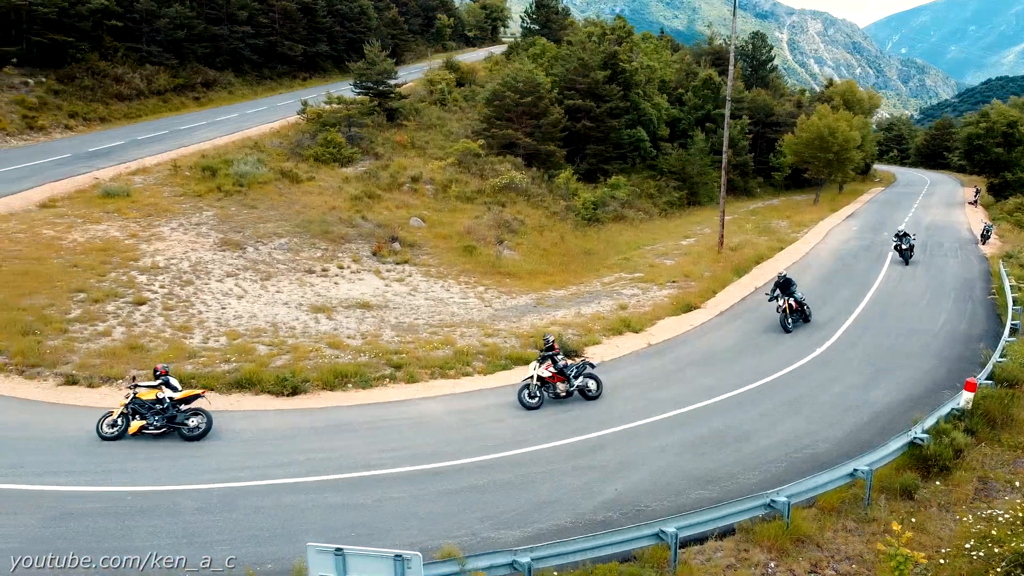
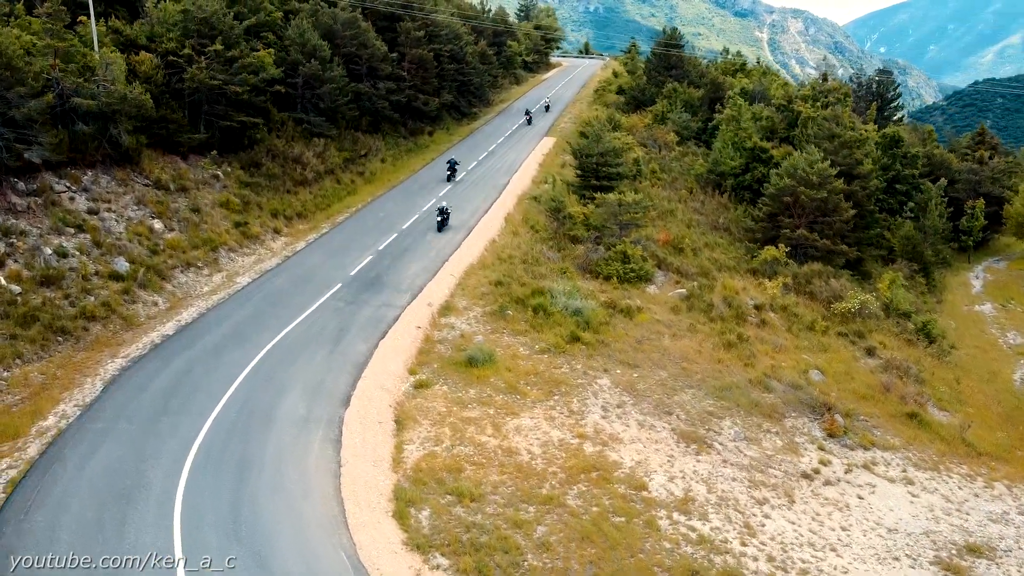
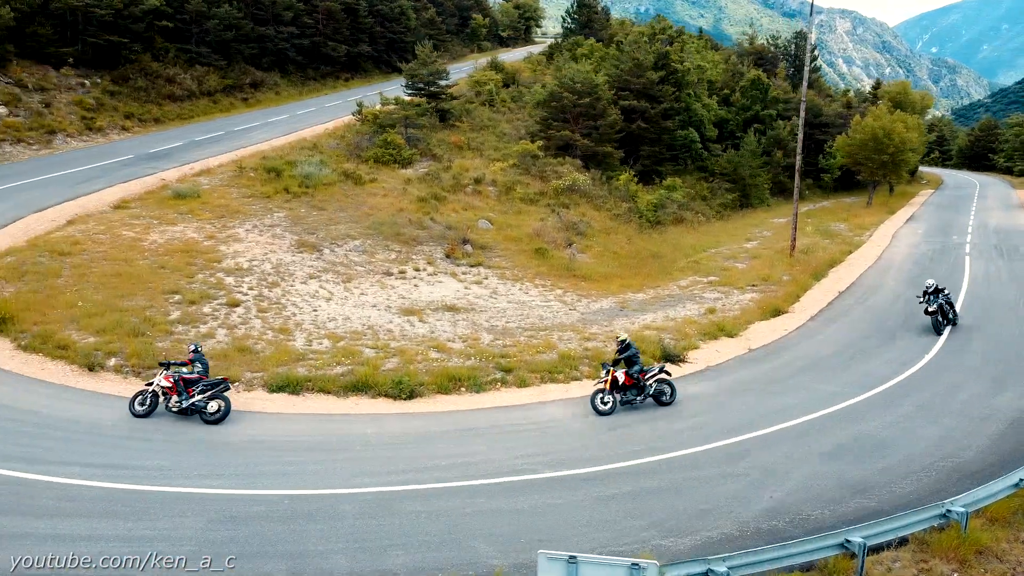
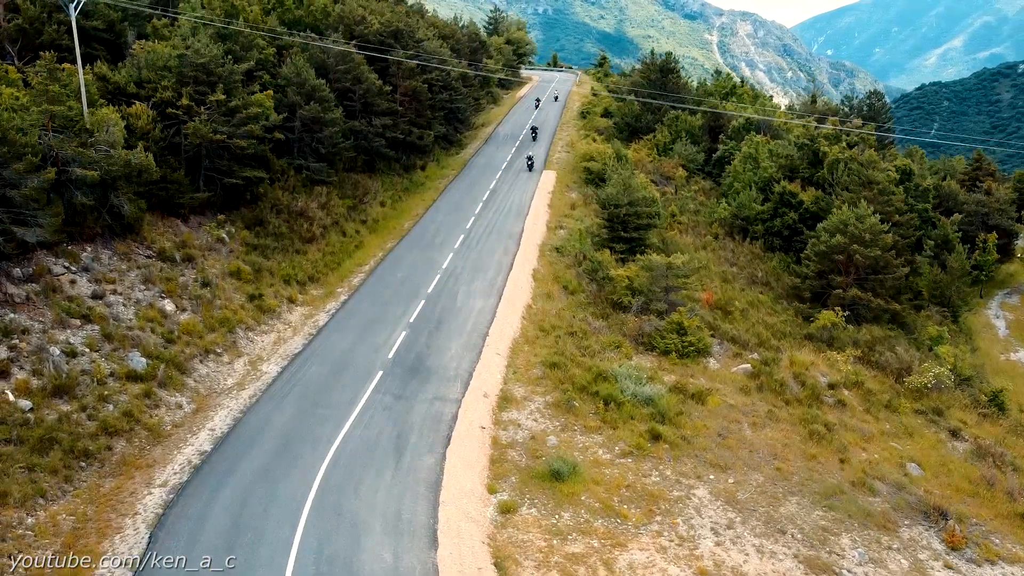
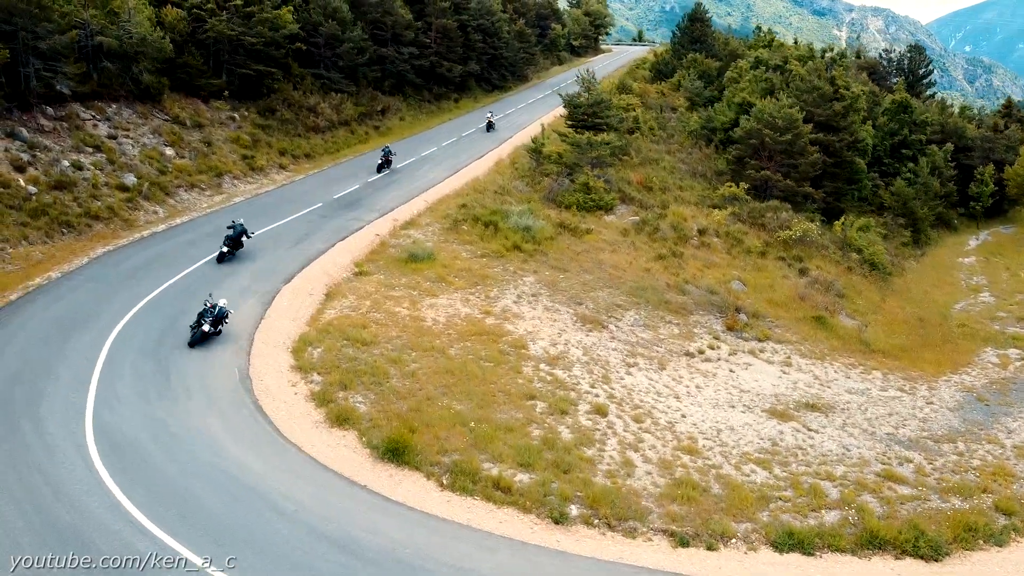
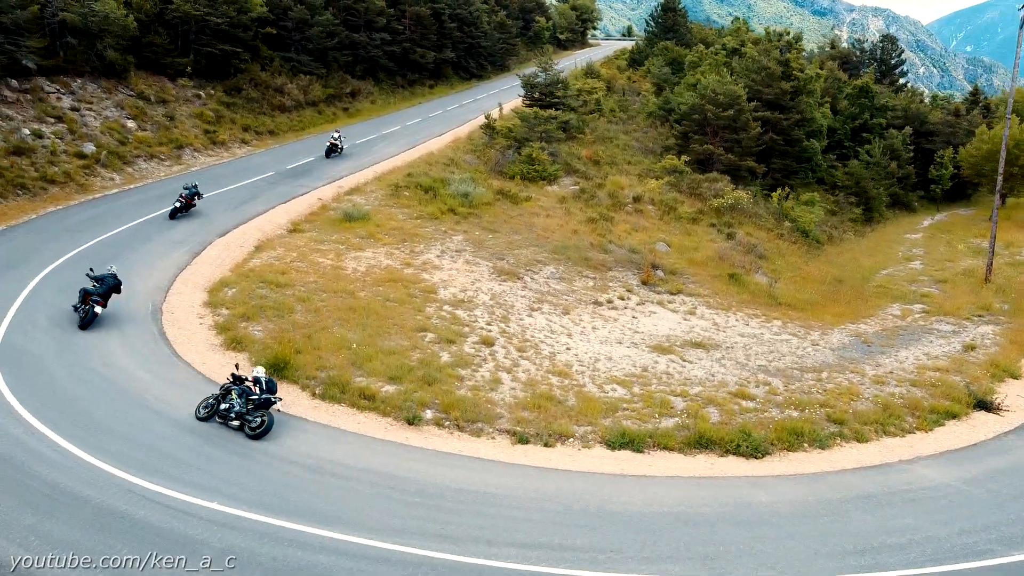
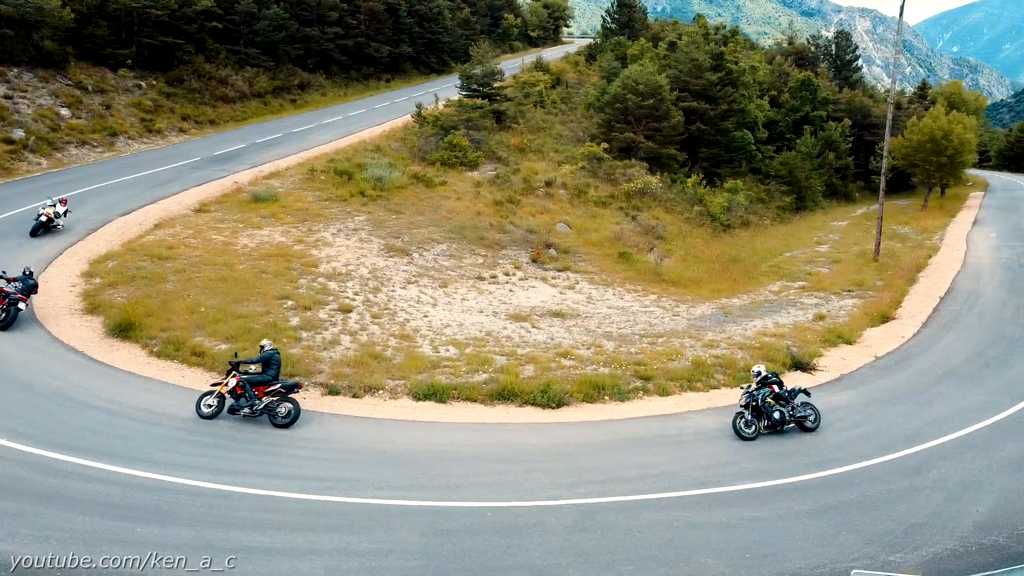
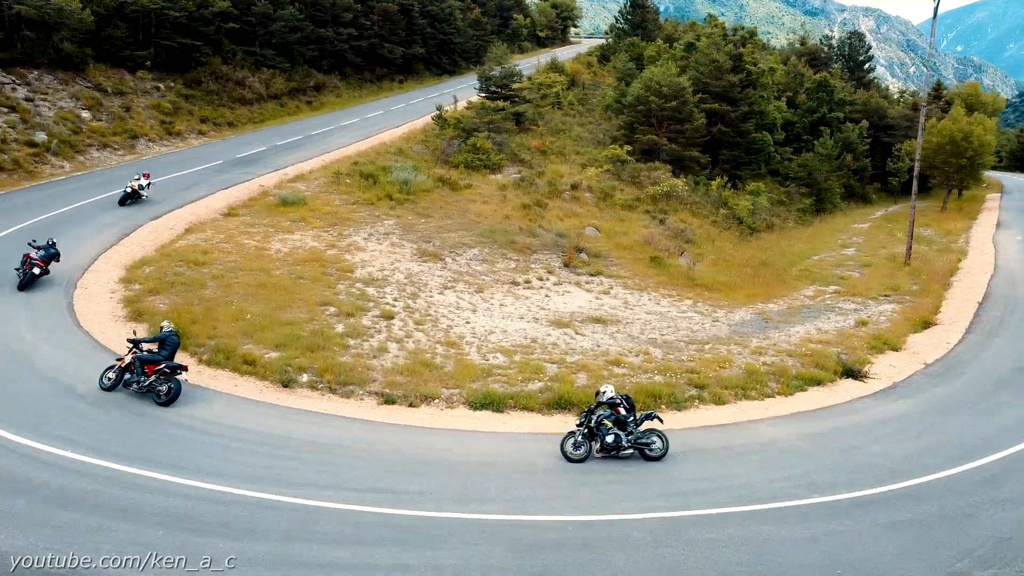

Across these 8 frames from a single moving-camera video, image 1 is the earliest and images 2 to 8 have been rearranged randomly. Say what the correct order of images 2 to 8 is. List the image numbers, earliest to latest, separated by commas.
3, 7, 8, 6, 5, 2, 4
